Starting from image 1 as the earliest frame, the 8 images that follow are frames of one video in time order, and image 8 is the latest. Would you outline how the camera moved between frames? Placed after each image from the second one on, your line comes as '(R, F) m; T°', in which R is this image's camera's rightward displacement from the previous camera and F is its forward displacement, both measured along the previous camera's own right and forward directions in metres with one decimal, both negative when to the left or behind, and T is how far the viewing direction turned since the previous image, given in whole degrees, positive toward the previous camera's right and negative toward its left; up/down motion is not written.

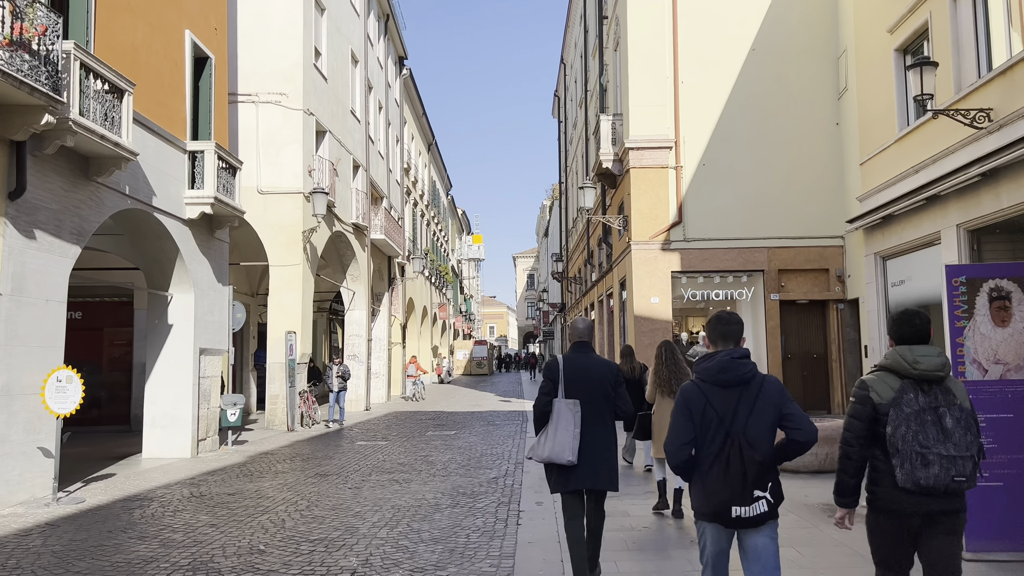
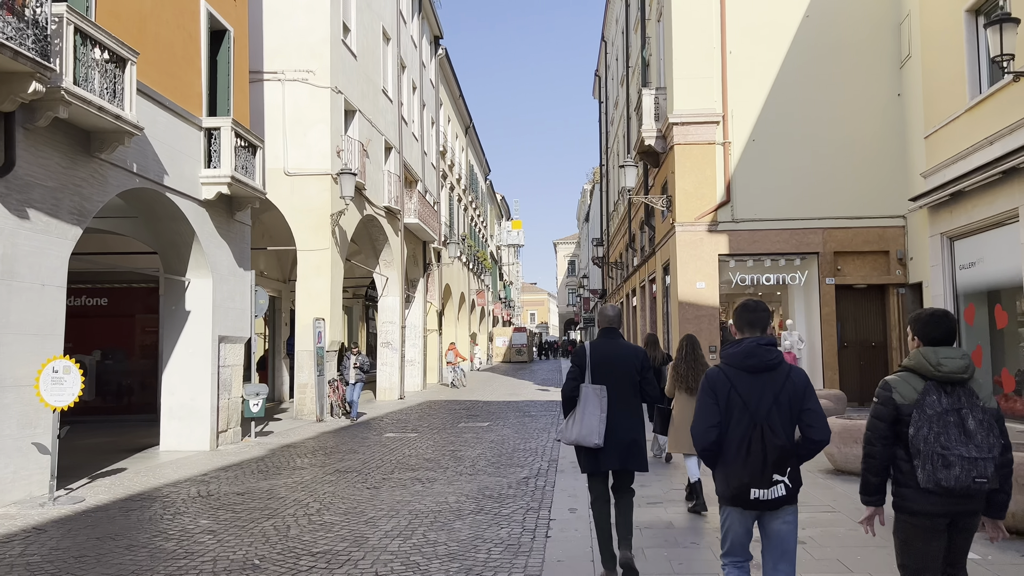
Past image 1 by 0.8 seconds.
(+0.1, +0.8) m; -3°
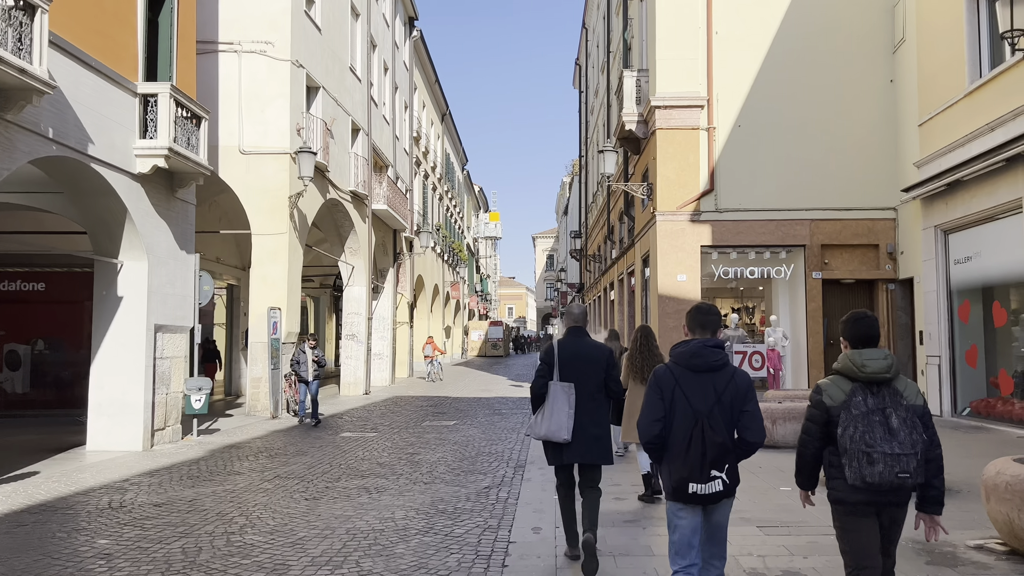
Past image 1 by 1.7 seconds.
(+0.2, +0.9) m; +2°
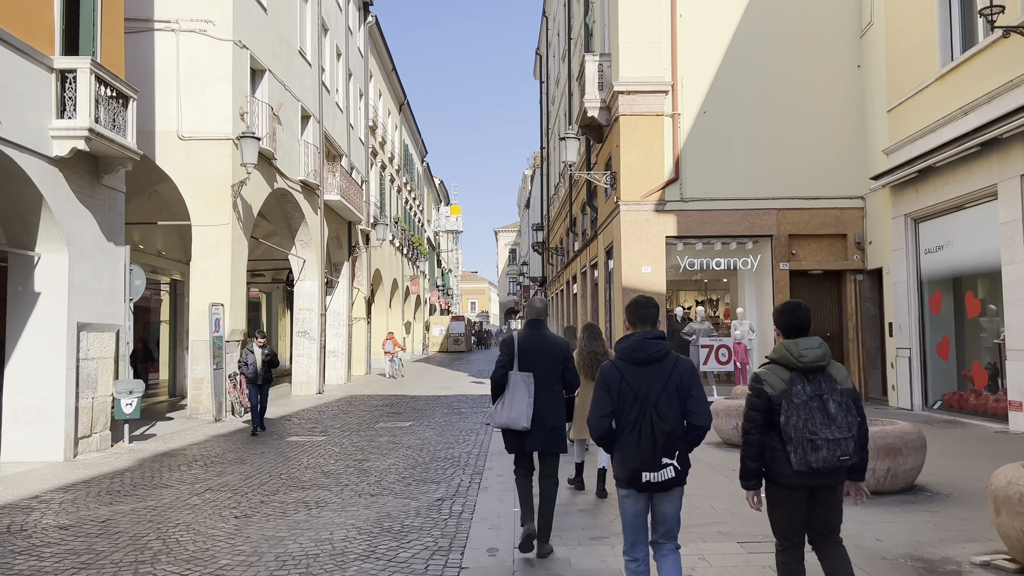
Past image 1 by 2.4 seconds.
(+0.1, +0.7) m; +3°
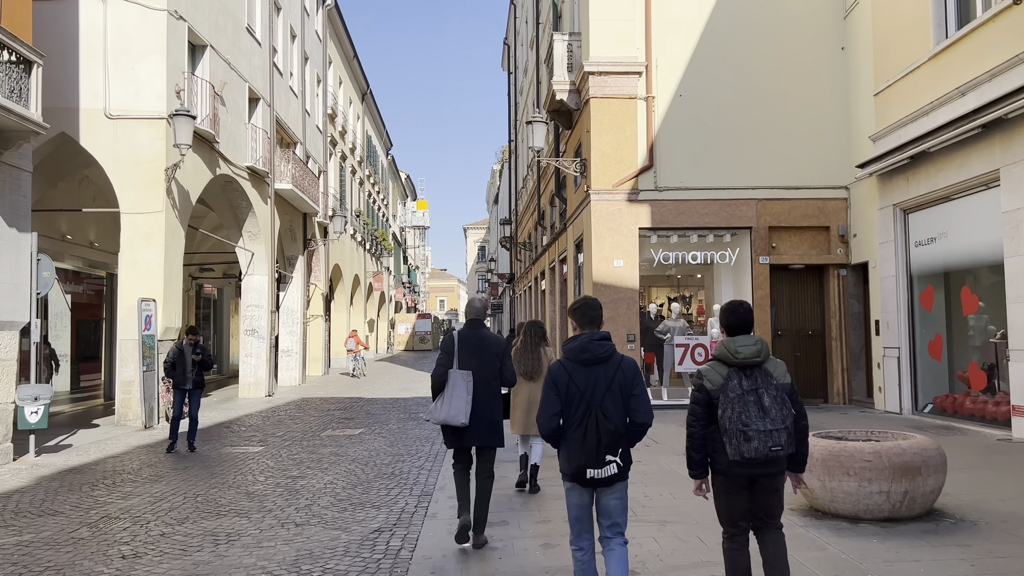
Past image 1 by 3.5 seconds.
(+0.1, +1.1) m; +2°
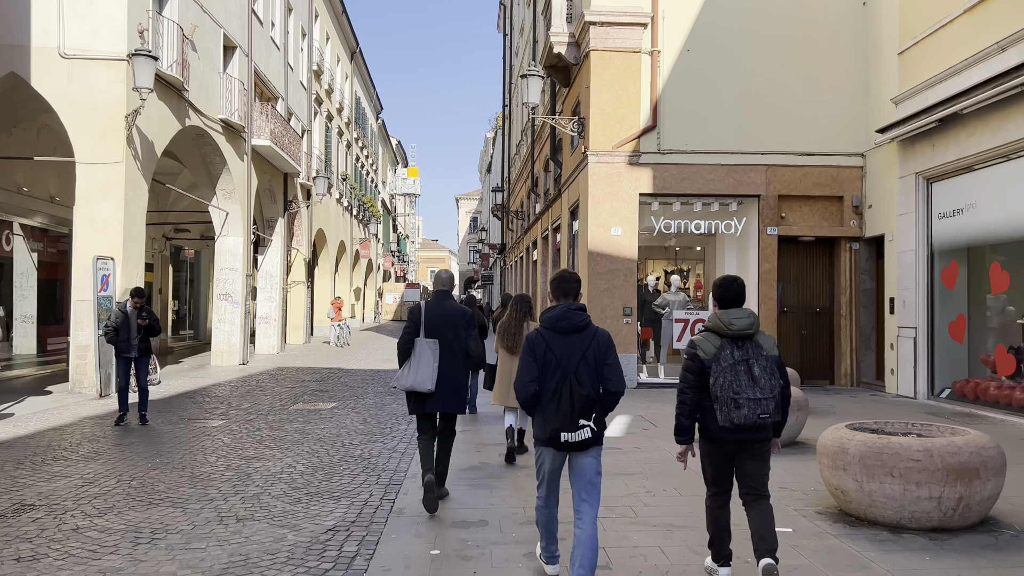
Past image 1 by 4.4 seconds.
(0.0, +0.9) m; +1°
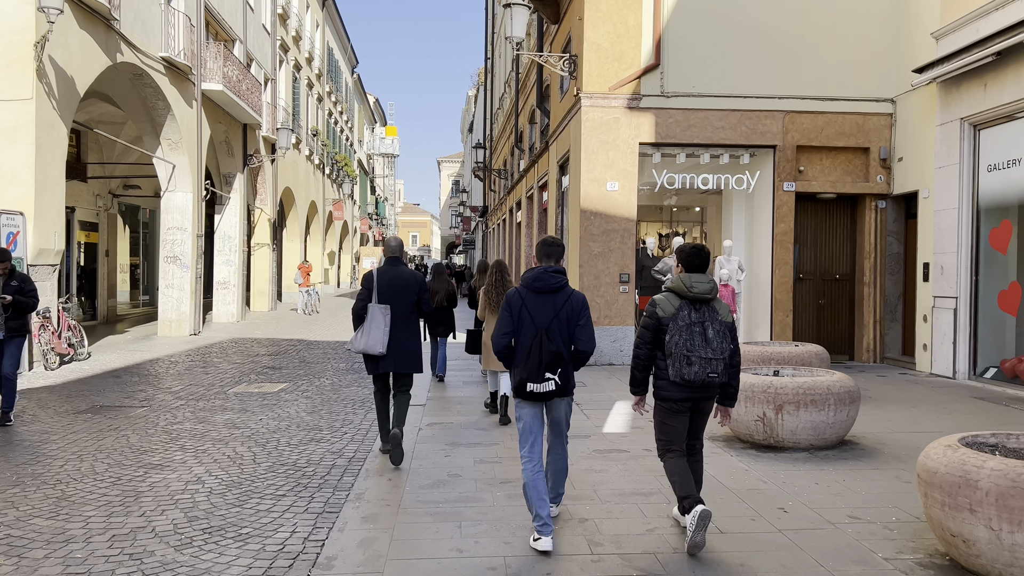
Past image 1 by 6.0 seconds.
(0.0, +1.6) m; +1°
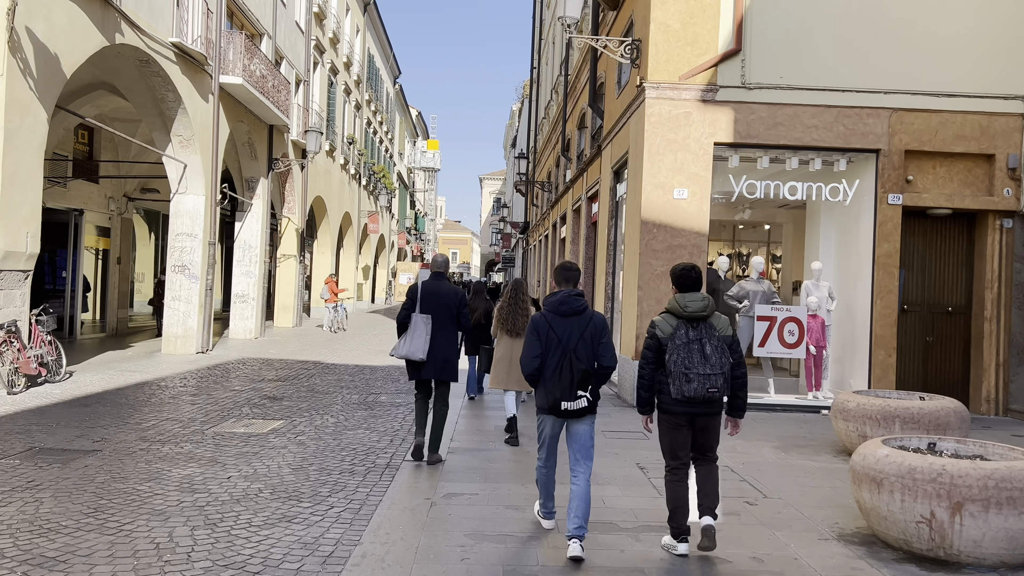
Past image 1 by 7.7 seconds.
(-0.1, +1.7) m; -3°
